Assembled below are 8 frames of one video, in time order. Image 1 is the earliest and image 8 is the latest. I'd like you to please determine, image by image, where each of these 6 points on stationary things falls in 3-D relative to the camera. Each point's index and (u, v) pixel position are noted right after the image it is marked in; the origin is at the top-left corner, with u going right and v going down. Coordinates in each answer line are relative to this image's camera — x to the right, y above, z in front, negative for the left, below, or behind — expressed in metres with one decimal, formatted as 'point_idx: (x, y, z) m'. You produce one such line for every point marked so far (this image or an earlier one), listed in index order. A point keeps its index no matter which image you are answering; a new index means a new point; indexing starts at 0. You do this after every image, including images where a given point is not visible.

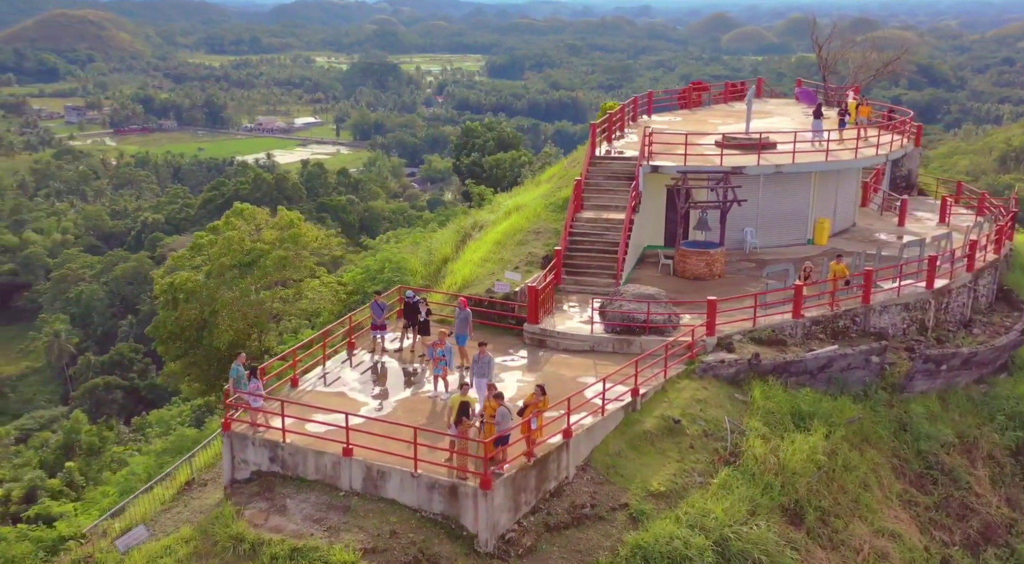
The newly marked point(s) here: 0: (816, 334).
0: (+6.0, -1.0, +17.8) m
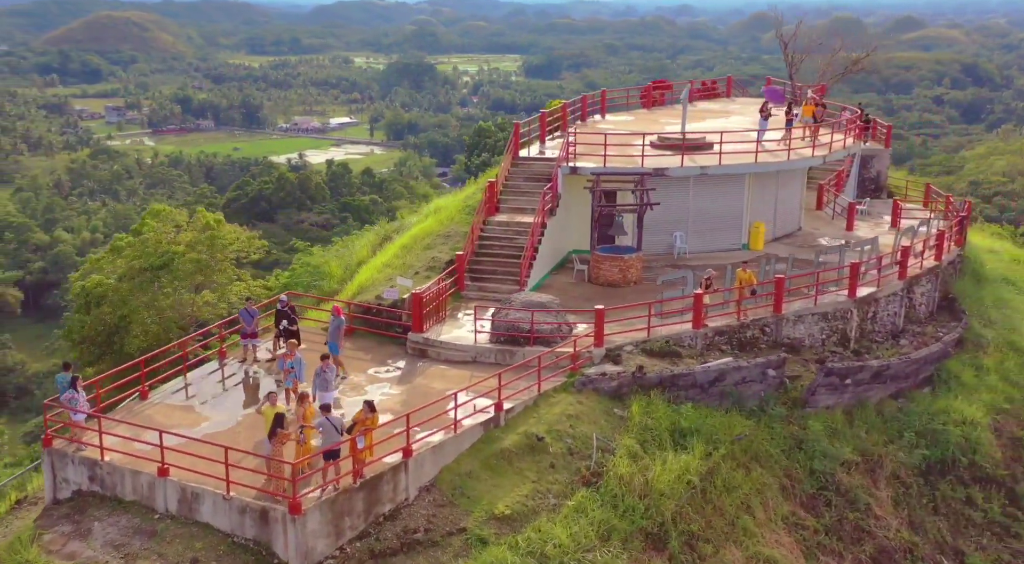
0: (+3.9, -1.2, +17.0) m
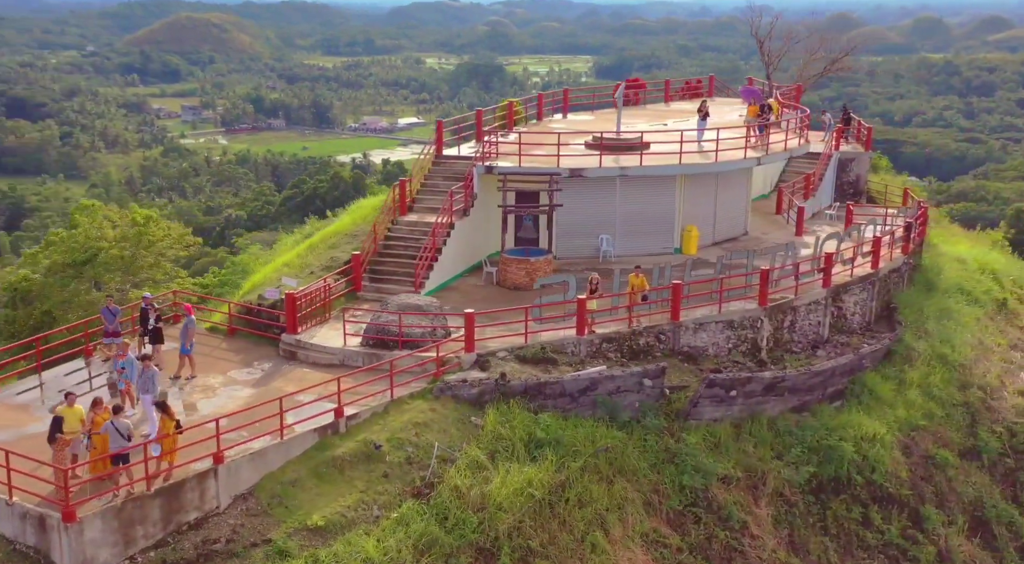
0: (+1.7, -1.3, +16.4) m
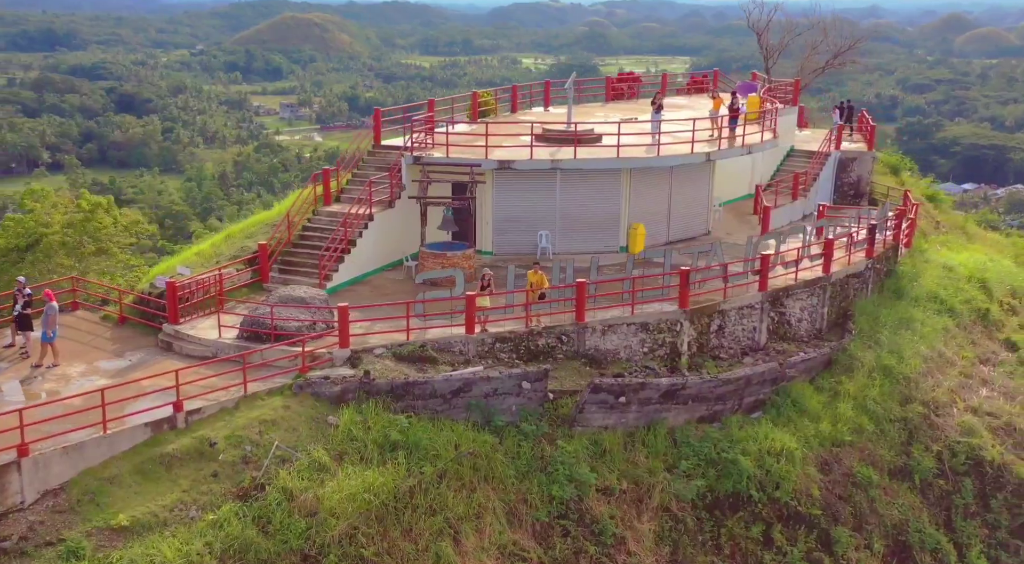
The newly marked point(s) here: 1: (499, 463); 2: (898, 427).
0: (-0.2, -1.2, +15.5) m
1: (-0.2, -2.7, +13.6) m
2: (+7.4, -2.8, +17.2) m
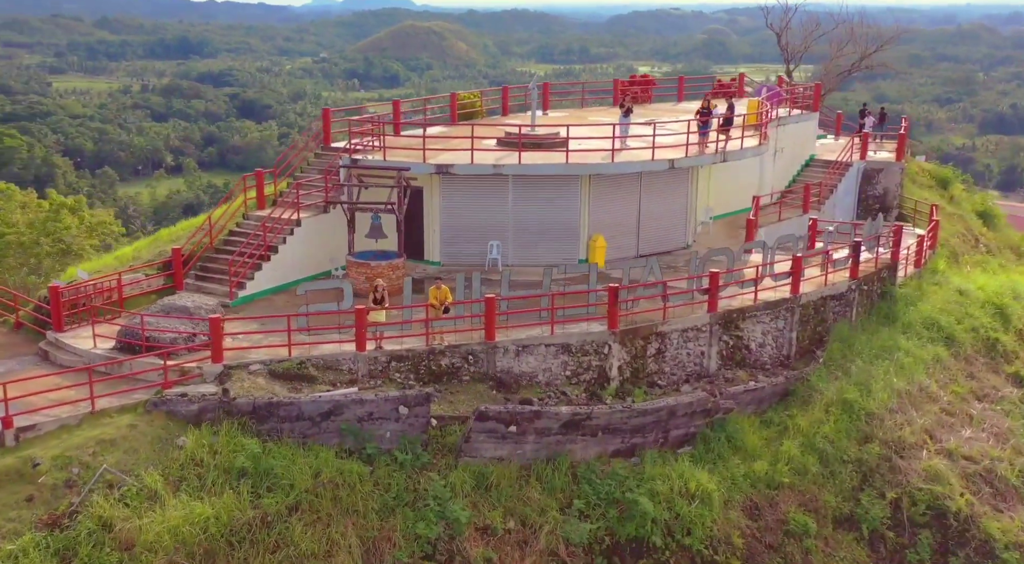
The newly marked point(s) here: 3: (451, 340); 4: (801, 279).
0: (-1.9, -1.4, +14.4) m
1: (-2.1, -2.9, +12.4) m
2: (+5.8, -3.2, +15.4) m
3: (-1.0, -1.0, +14.9) m
4: (+5.9, 0.0, +18.3) m
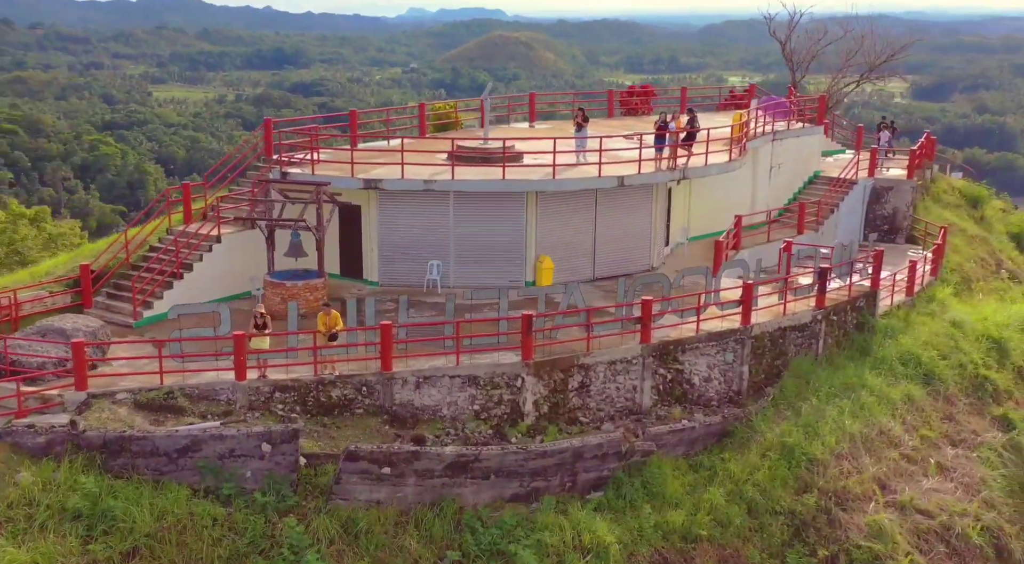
0: (-3.5, -1.8, +13.4) m
1: (-3.8, -3.3, +11.4) m
2: (+4.2, -3.7, +13.9) m
3: (-2.6, -1.3, +13.8) m
4: (+4.5, -0.5, +16.9) m
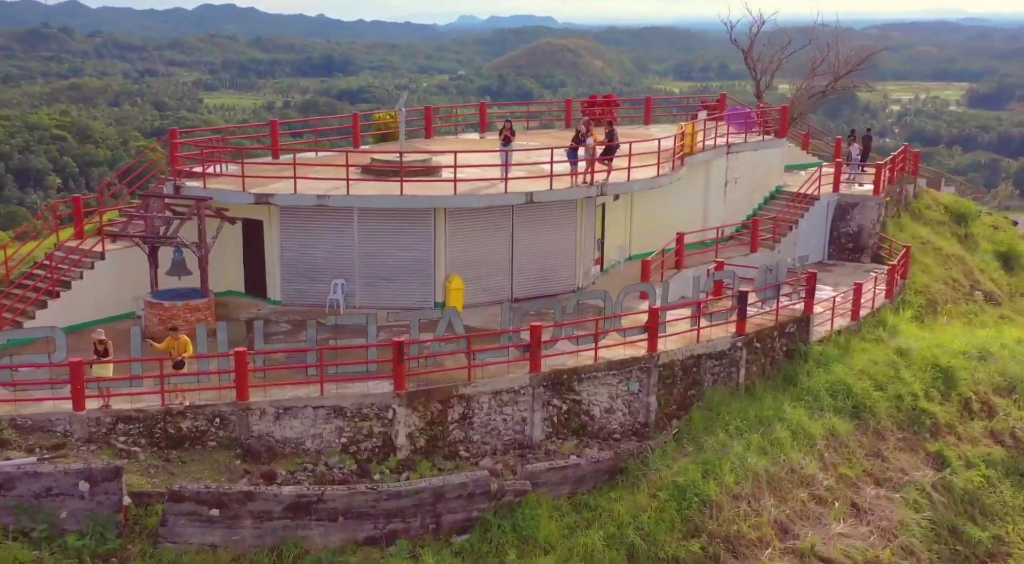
0: (-5.5, -2.1, +12.5) m
1: (-5.8, -3.6, +10.5) m
2: (+2.2, -4.1, +12.9) m
3: (-4.5, -1.7, +12.9) m
4: (+2.6, -0.9, +15.9) m
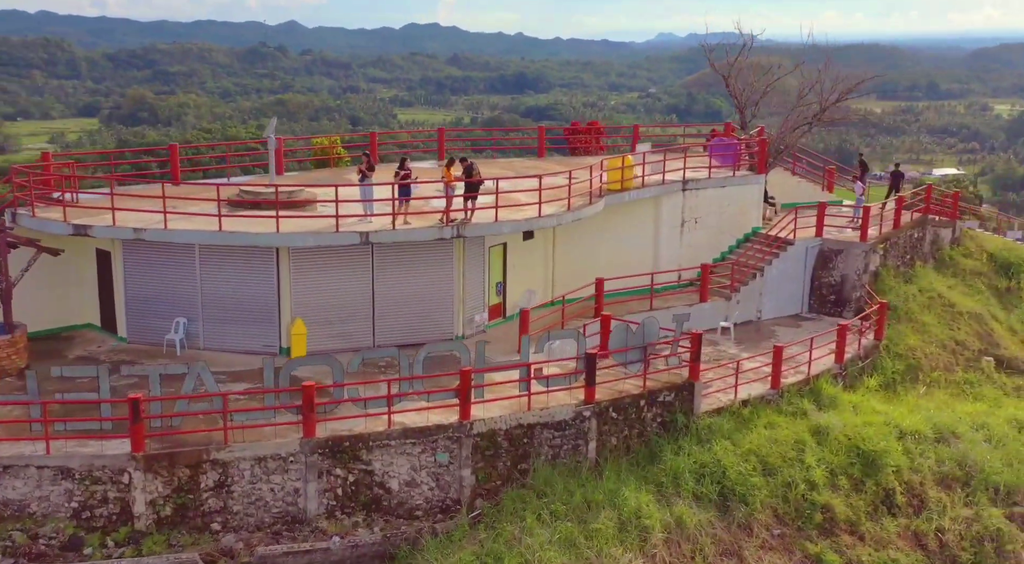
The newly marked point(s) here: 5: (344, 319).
0: (-9.0, -2.6, +11.5) m
1: (-9.7, -4.0, +9.6) m
2: (-1.4, -4.9, +10.9) m
3: (-8.0, -2.2, +11.9) m
4: (-0.5, -1.8, +13.9) m
5: (-3.2, -0.7, +17.2) m
